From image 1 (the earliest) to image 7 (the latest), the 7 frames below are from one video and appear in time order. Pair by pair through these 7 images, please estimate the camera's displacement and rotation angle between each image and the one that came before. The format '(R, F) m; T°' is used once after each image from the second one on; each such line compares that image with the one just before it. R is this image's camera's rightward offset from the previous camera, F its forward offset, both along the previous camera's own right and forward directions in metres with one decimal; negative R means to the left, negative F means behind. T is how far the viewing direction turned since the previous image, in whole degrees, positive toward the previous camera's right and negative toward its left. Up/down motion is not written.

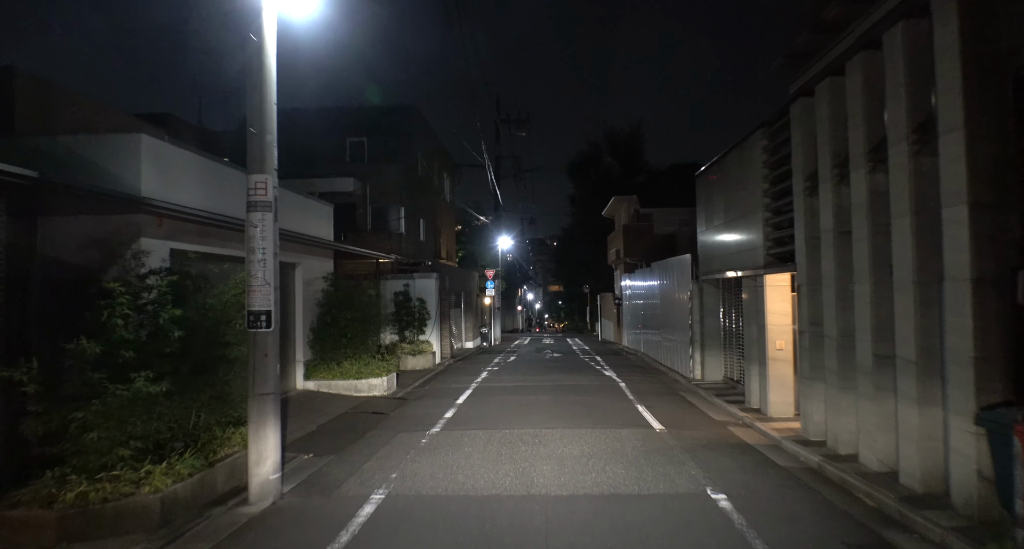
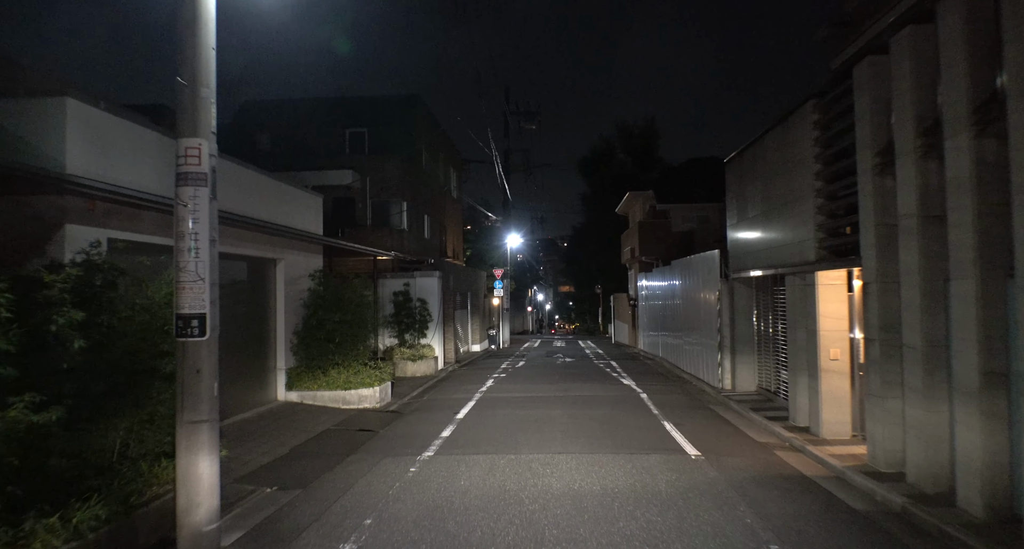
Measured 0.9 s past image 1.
(0.0, +1.5) m; -1°
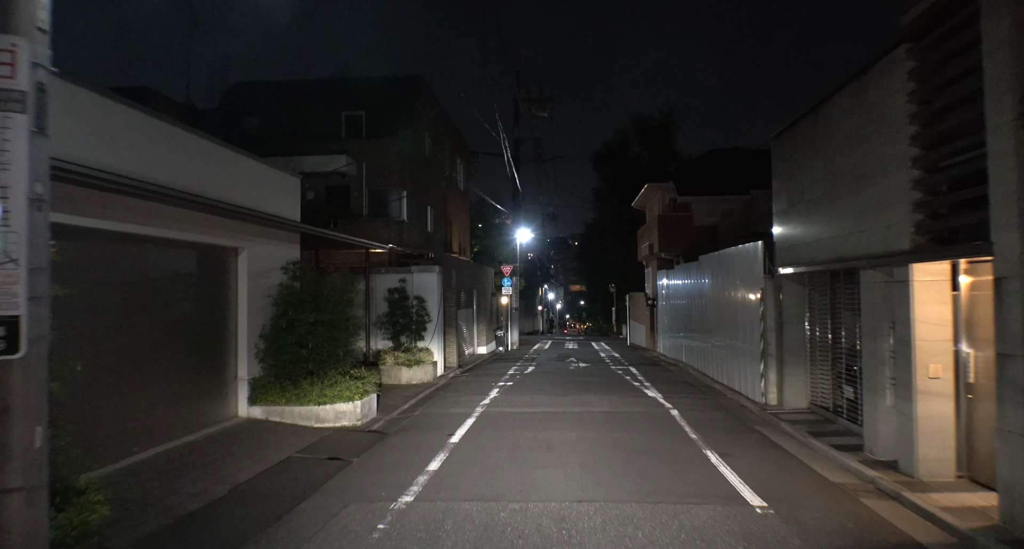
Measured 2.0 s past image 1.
(+0.1, +2.0) m; -1°
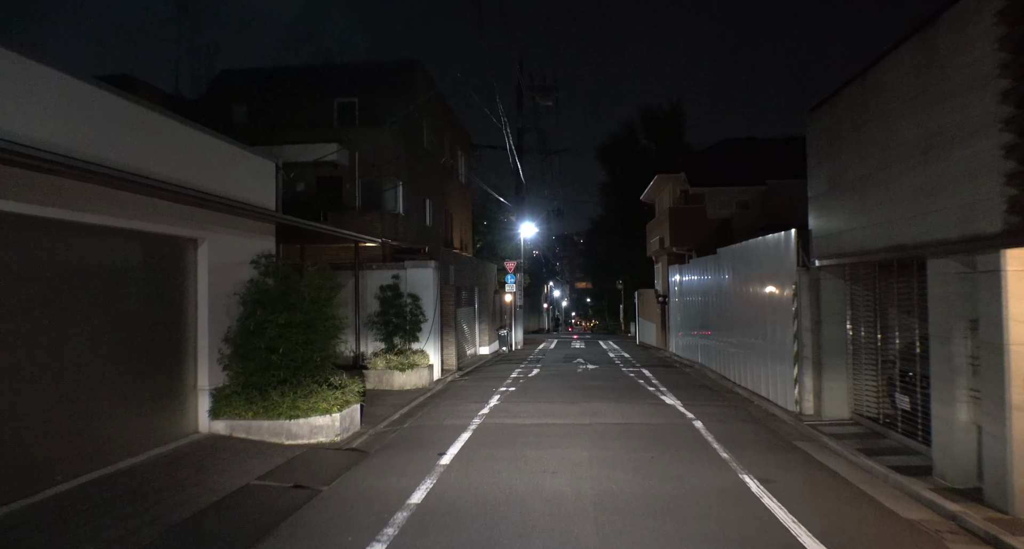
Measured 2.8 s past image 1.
(+0.1, +1.3) m; -1°
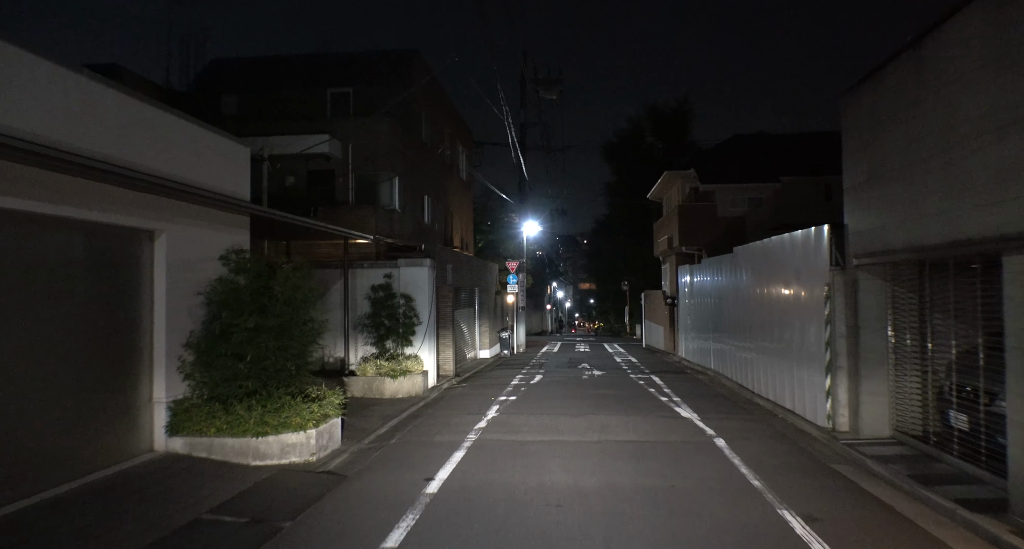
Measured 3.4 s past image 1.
(0.0, +1.1) m; 0°
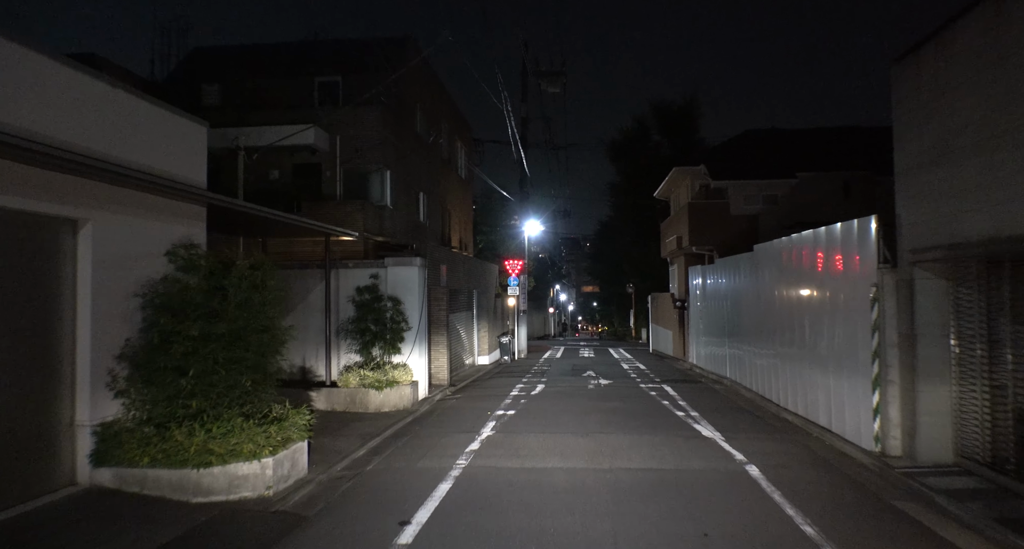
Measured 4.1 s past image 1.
(+0.1, +1.3) m; 0°
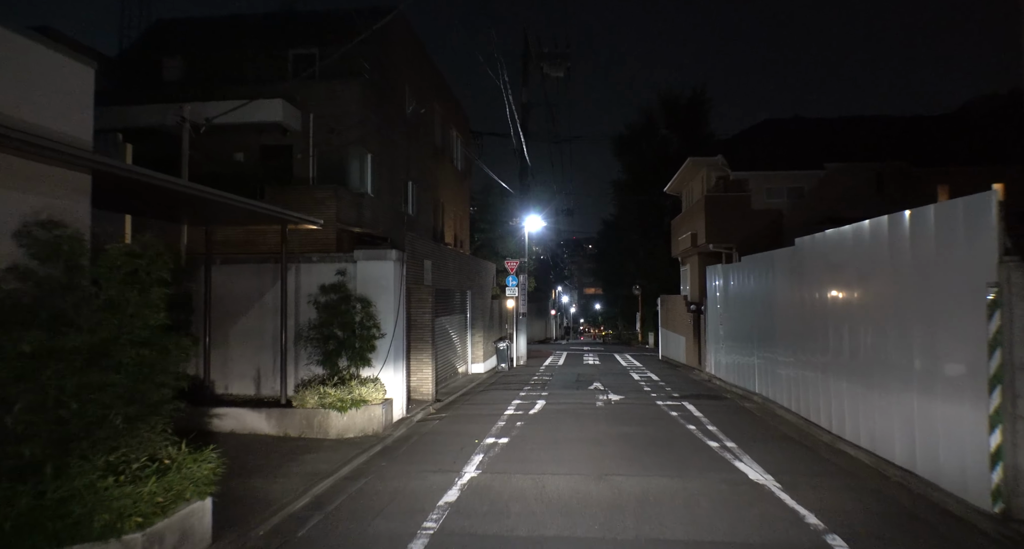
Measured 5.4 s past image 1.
(+0.1, +2.1) m; 0°
